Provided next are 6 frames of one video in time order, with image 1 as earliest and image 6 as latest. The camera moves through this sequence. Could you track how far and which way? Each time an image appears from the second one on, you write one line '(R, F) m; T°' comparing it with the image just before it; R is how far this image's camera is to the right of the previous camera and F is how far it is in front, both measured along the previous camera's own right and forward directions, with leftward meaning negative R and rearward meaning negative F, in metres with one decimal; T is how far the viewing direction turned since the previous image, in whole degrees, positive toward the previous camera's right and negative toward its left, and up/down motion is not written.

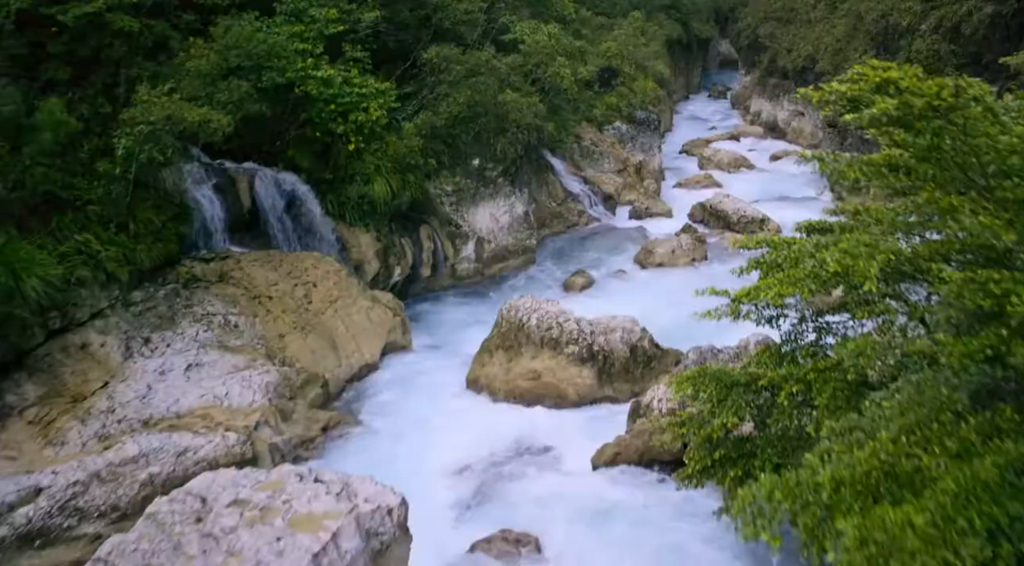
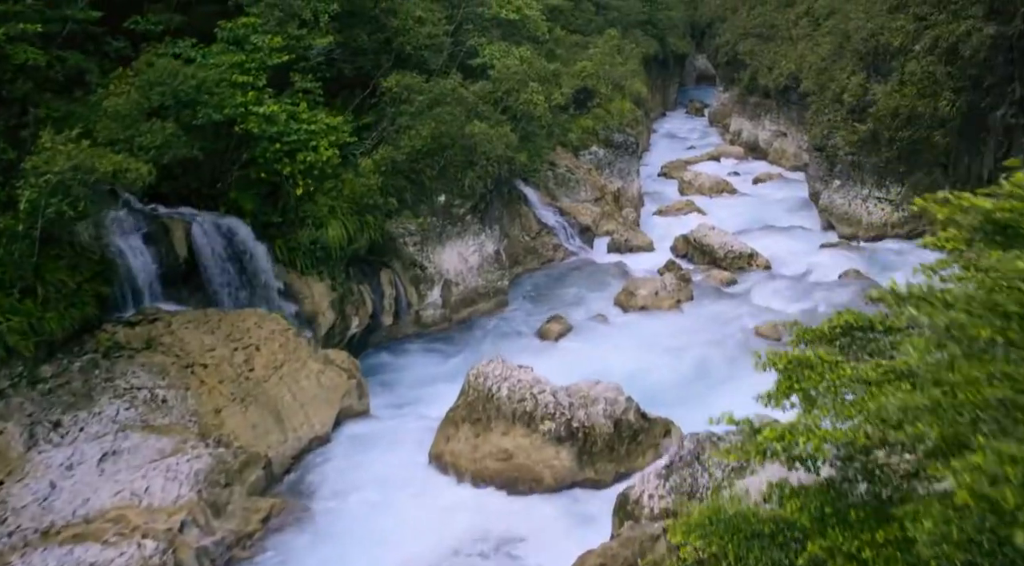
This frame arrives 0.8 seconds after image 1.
(+0.2, +1.4) m; +2°
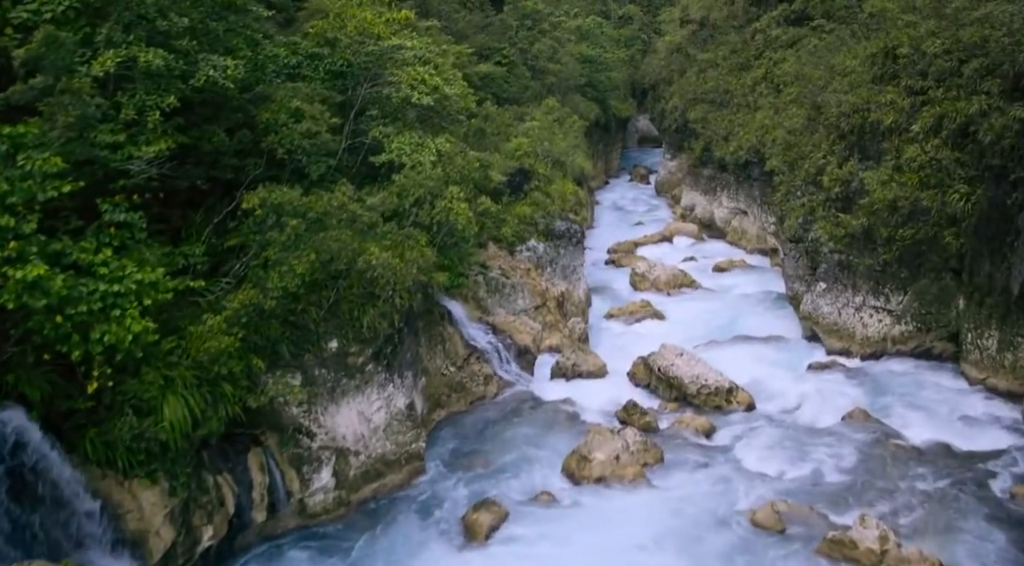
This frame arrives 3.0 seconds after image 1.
(+0.5, +3.8) m; +4°
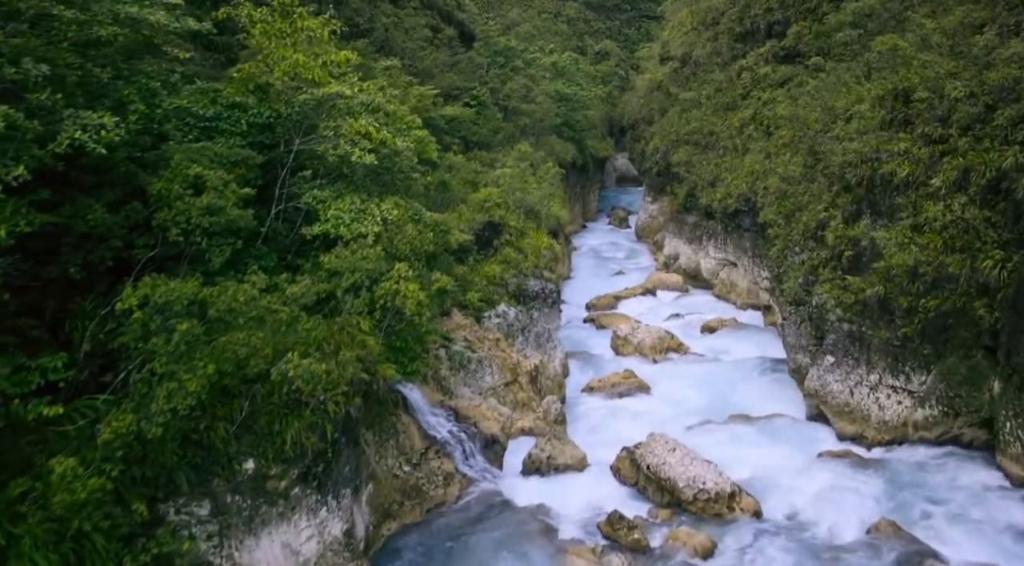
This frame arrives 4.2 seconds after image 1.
(+0.3, +2.2) m; +1°
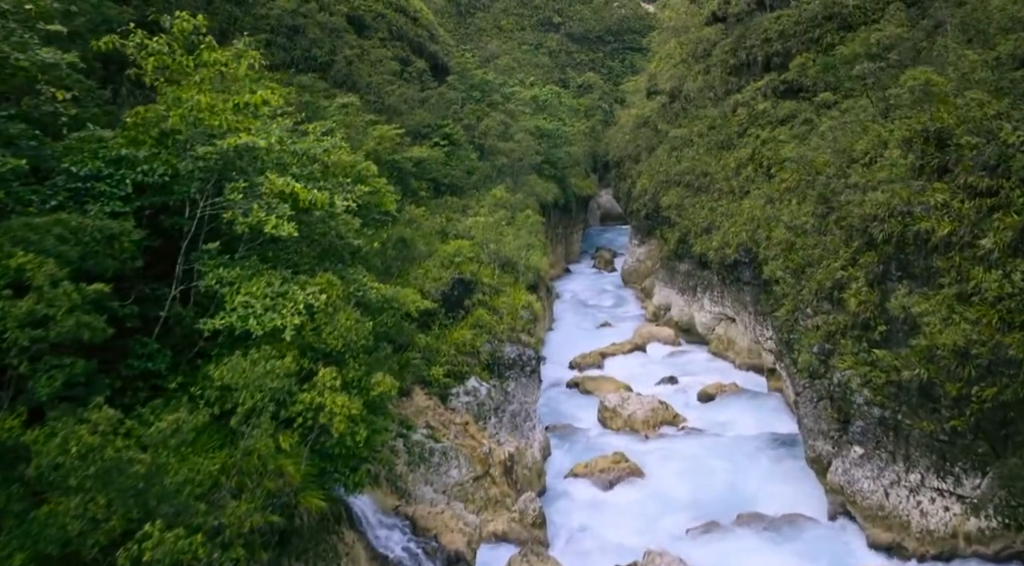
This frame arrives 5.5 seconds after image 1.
(+0.3, +2.4) m; +1°
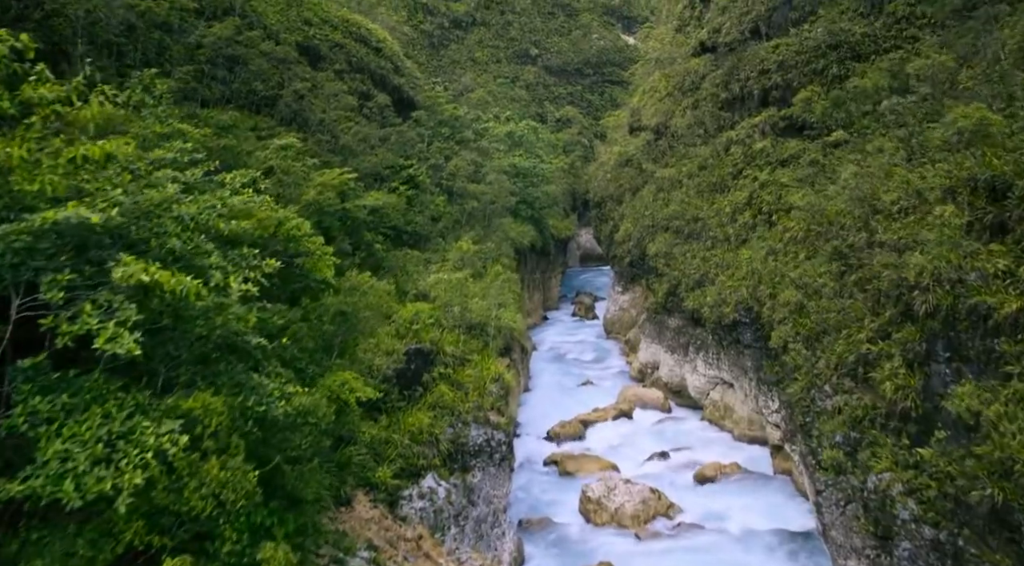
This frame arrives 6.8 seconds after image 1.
(+0.3, +2.6) m; +1°
